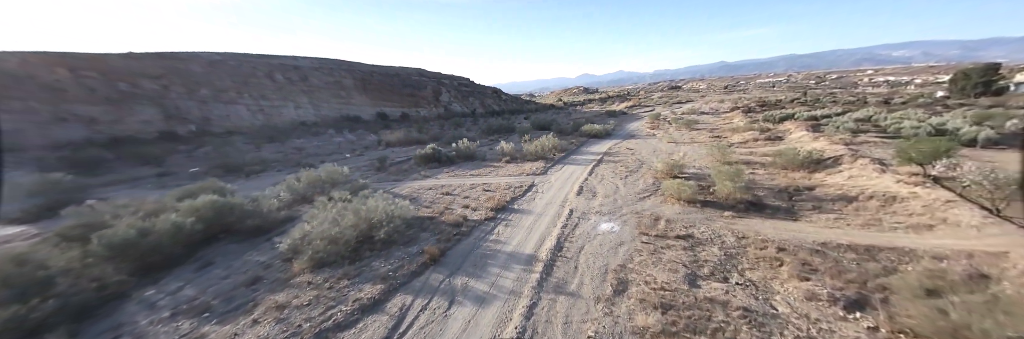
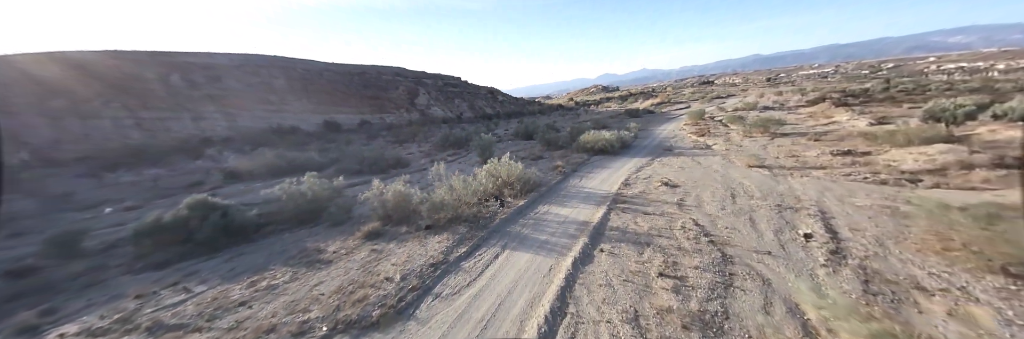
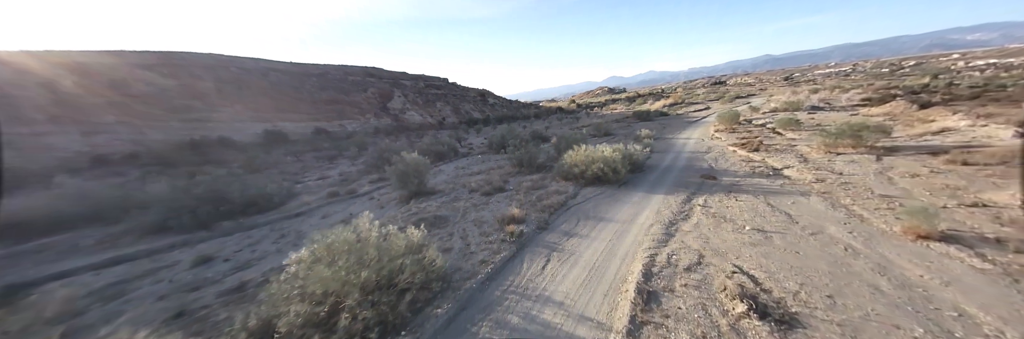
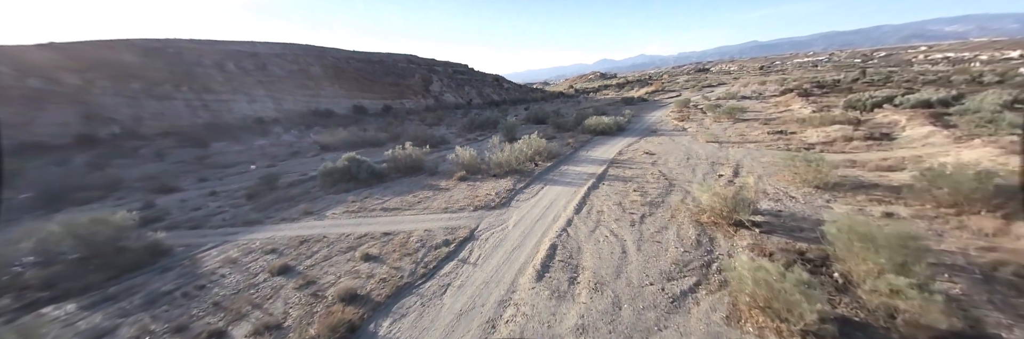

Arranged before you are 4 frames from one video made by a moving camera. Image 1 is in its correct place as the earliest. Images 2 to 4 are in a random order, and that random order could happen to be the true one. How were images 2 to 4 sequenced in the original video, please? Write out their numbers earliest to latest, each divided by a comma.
4, 2, 3
